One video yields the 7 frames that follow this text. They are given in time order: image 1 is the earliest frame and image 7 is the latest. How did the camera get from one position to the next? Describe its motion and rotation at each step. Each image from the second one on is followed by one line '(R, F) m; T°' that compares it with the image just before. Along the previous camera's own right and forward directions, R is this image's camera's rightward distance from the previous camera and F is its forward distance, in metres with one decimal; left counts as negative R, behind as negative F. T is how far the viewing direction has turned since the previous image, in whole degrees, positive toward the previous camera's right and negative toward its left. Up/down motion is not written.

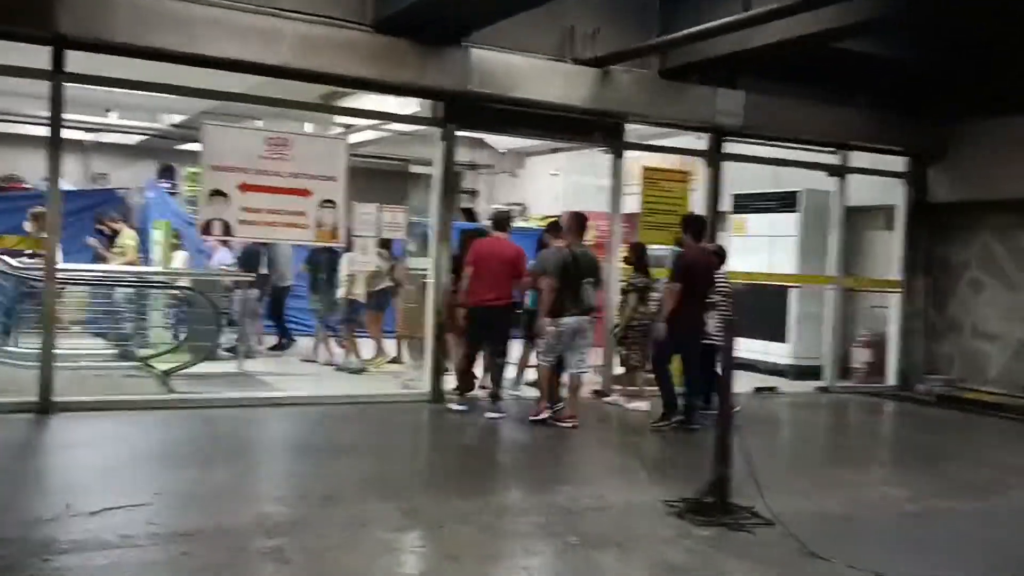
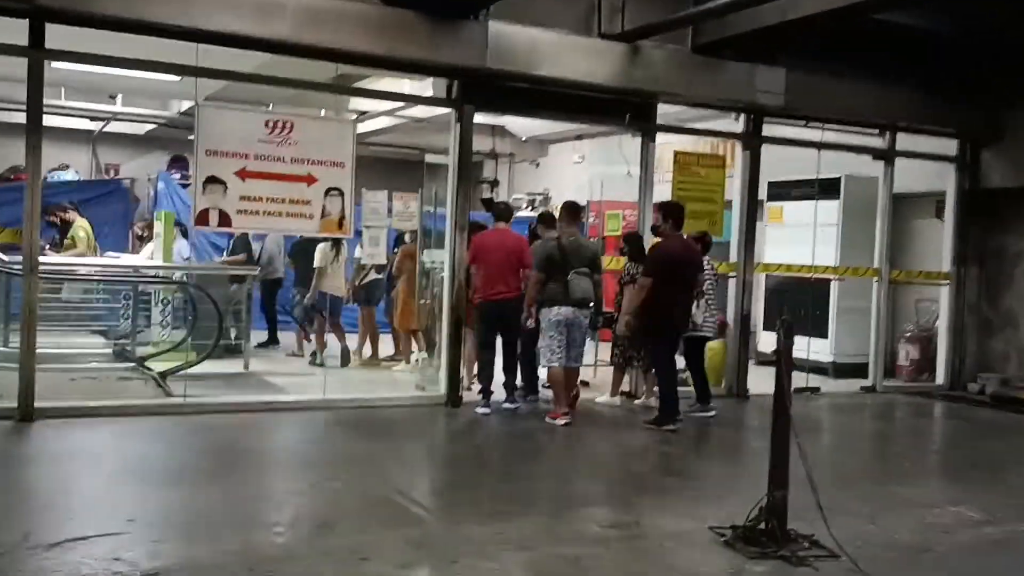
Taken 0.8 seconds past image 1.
(0.0, +0.6) m; -1°
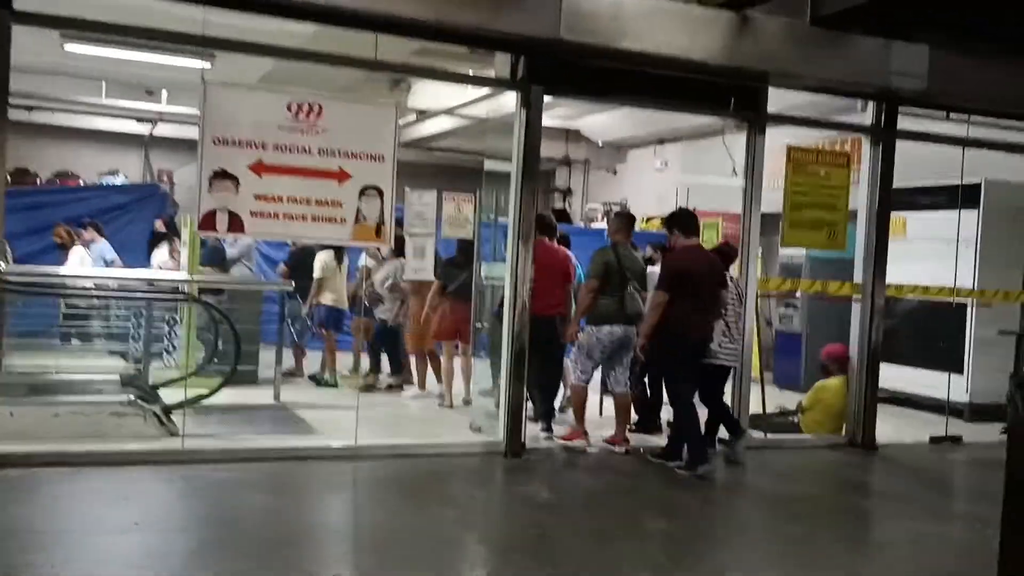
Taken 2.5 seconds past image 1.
(0.0, +1.3) m; -4°
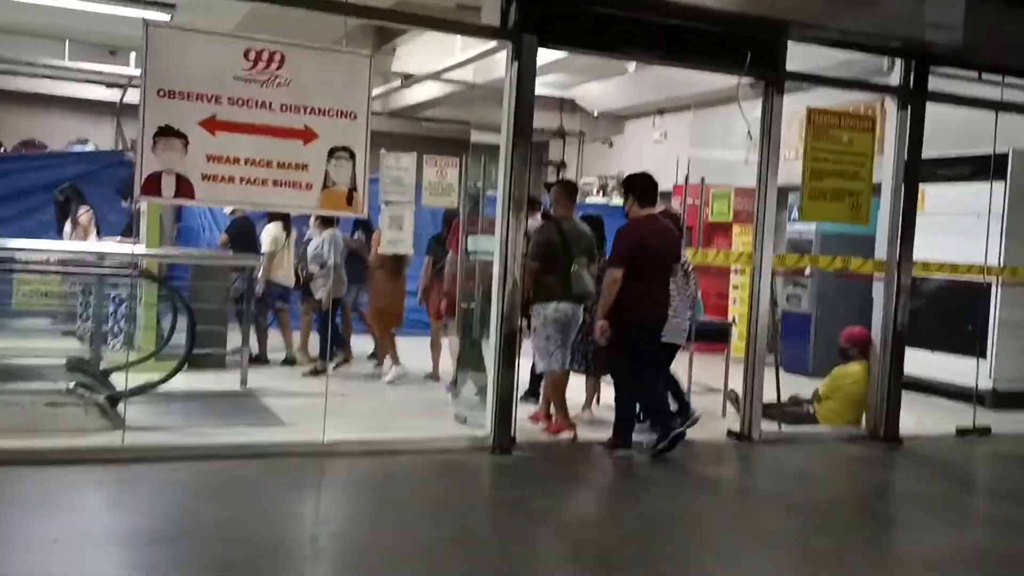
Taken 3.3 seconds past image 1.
(0.0, +0.6) m; +1°
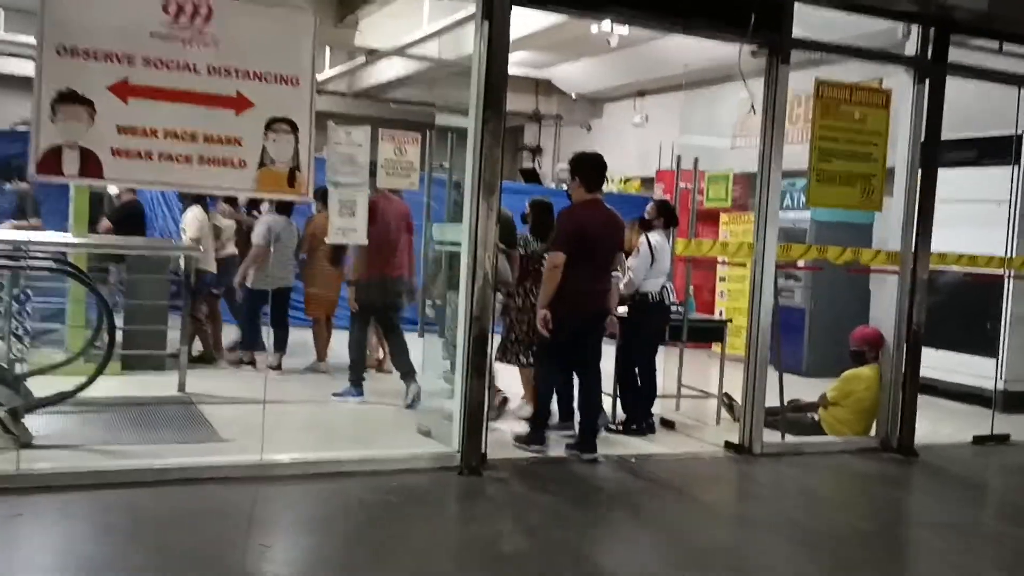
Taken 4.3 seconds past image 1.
(0.0, +0.7) m; +1°
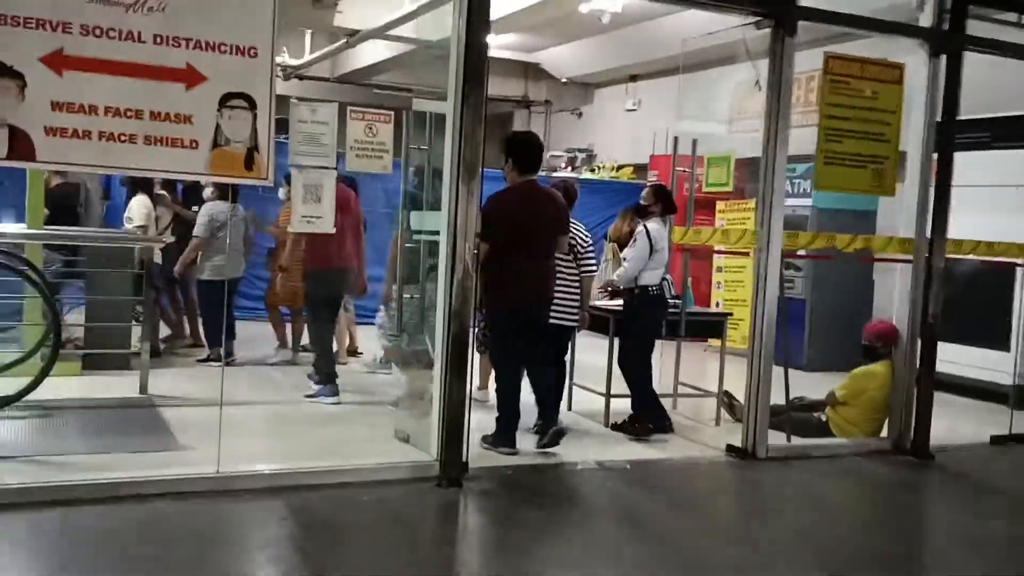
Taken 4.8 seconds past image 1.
(0.0, +0.4) m; 0°
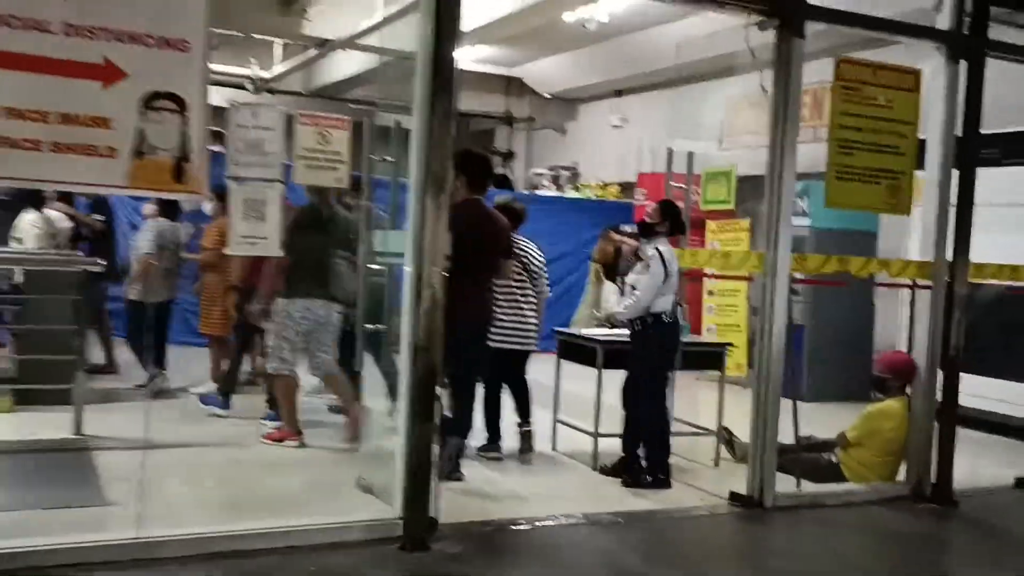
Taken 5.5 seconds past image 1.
(0.0, +0.5) m; +1°
